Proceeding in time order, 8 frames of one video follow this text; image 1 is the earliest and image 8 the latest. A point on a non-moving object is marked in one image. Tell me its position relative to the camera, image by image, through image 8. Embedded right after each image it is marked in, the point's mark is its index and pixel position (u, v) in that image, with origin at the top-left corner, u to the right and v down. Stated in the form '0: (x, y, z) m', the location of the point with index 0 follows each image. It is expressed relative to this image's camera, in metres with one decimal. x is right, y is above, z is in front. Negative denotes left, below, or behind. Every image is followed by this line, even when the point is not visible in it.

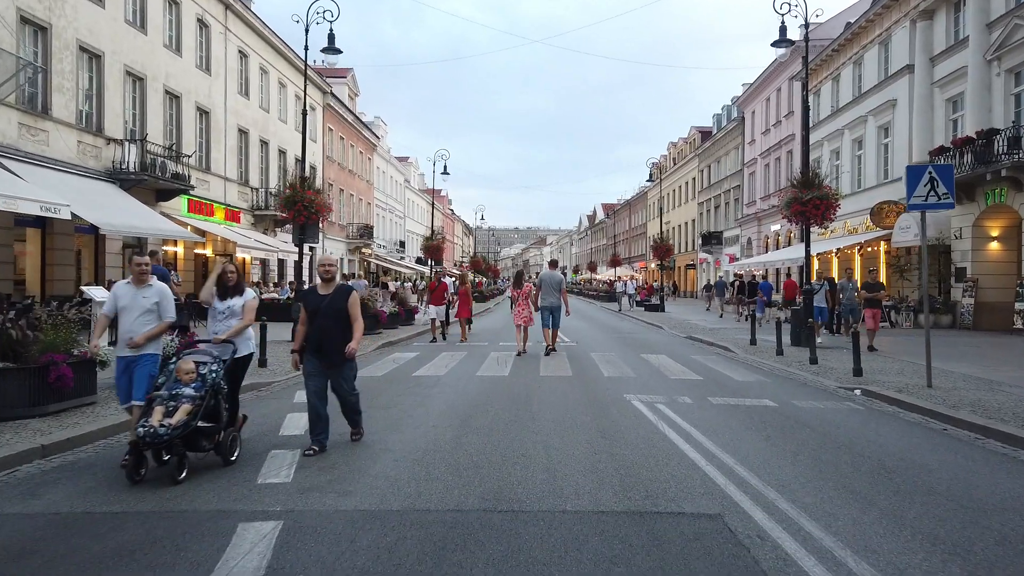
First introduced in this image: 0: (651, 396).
0: (+1.9, -1.5, +10.1) m
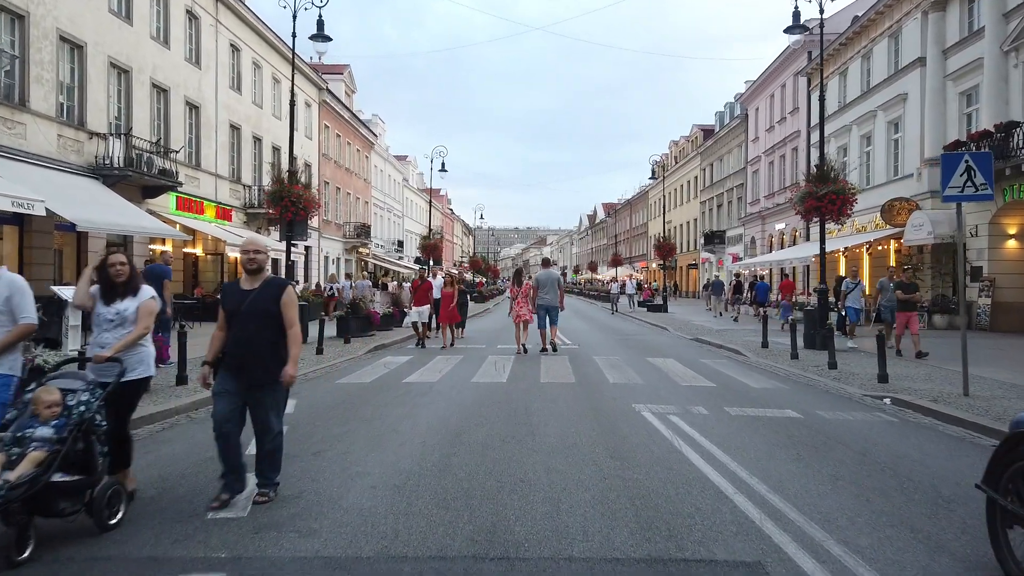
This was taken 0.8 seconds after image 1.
0: (+1.9, -1.5, +9.2) m
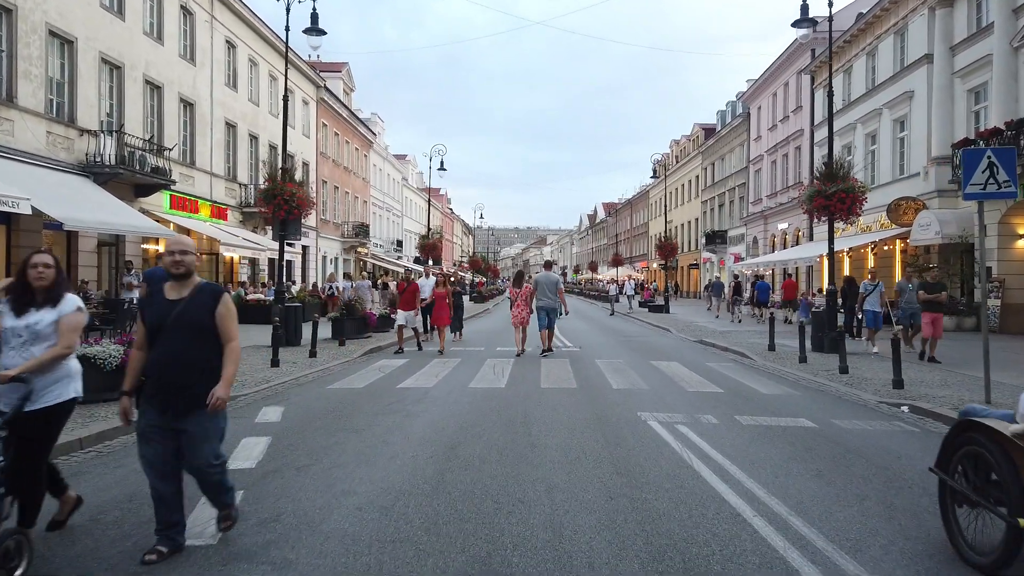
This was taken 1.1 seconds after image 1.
0: (+1.9, -1.5, +8.8) m
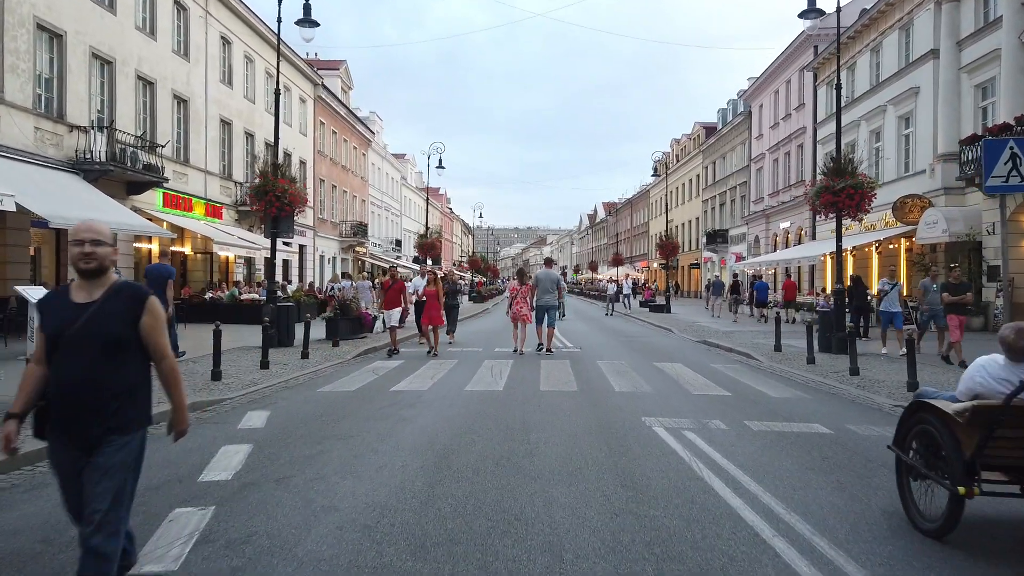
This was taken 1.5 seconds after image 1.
0: (+1.8, -1.5, +8.3) m
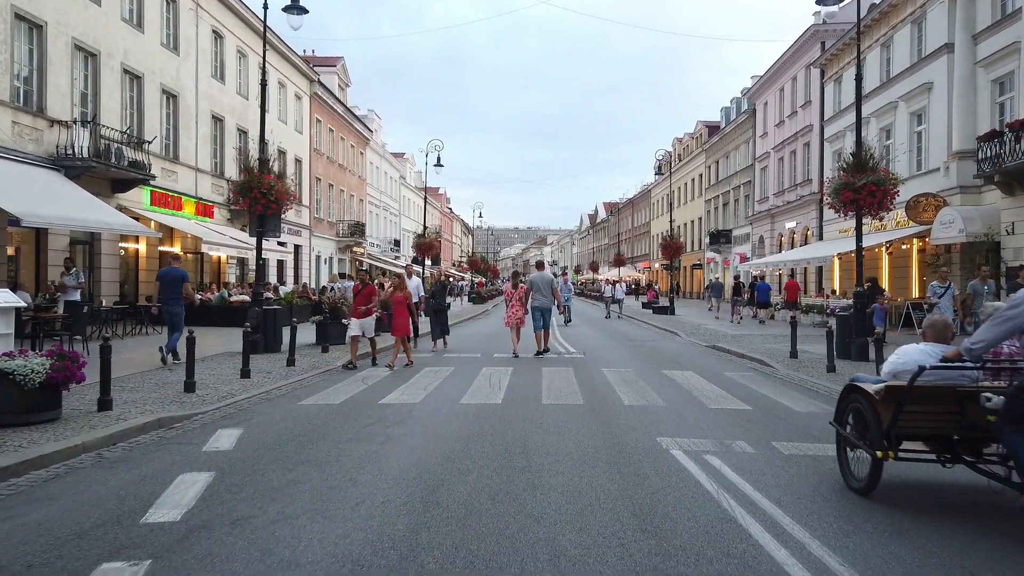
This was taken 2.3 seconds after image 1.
0: (+1.8, -1.5, +7.4) m
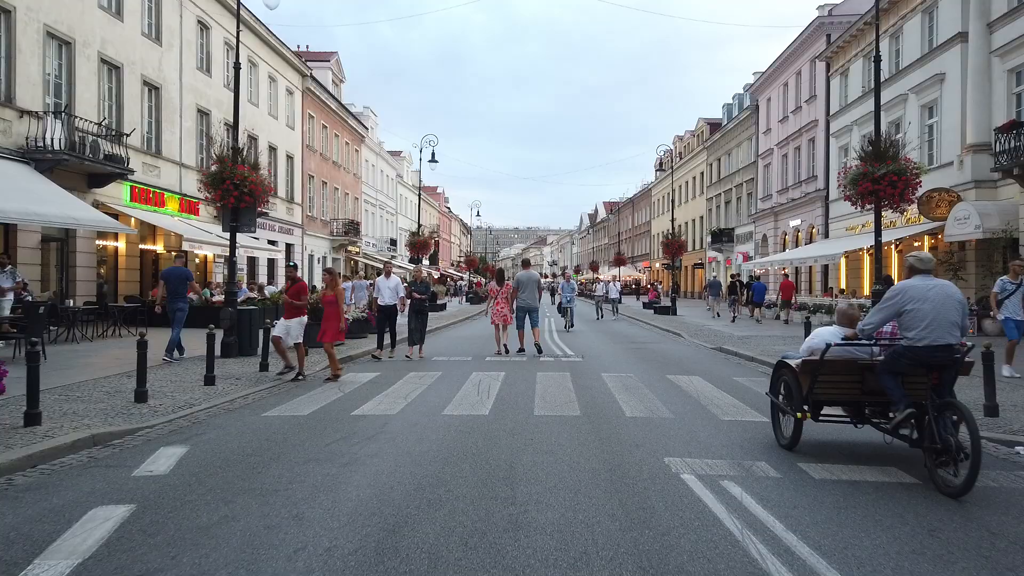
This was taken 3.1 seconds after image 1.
0: (+1.7, -1.5, +6.4) m
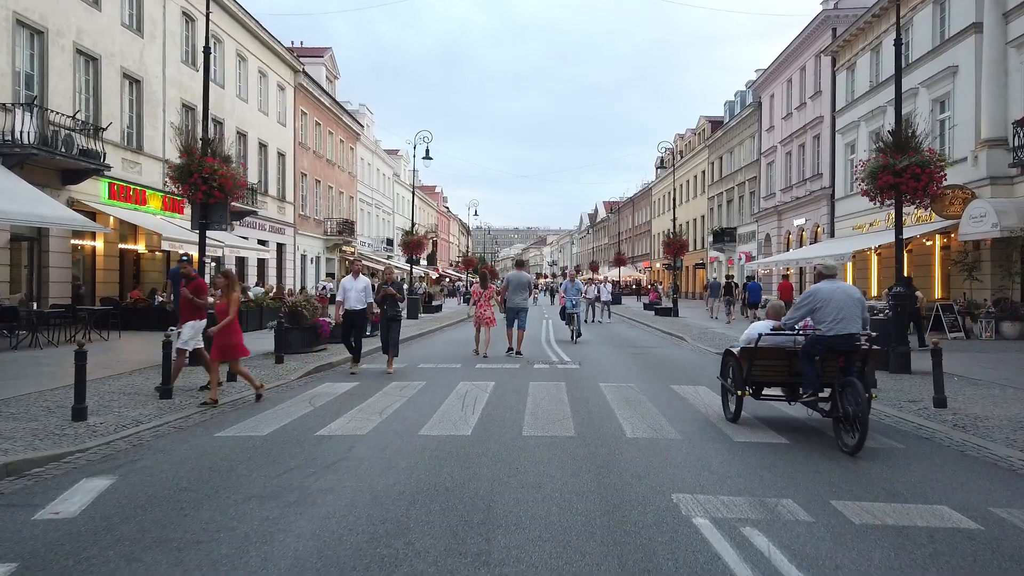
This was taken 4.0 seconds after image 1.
0: (+1.5, -1.5, +5.4) m
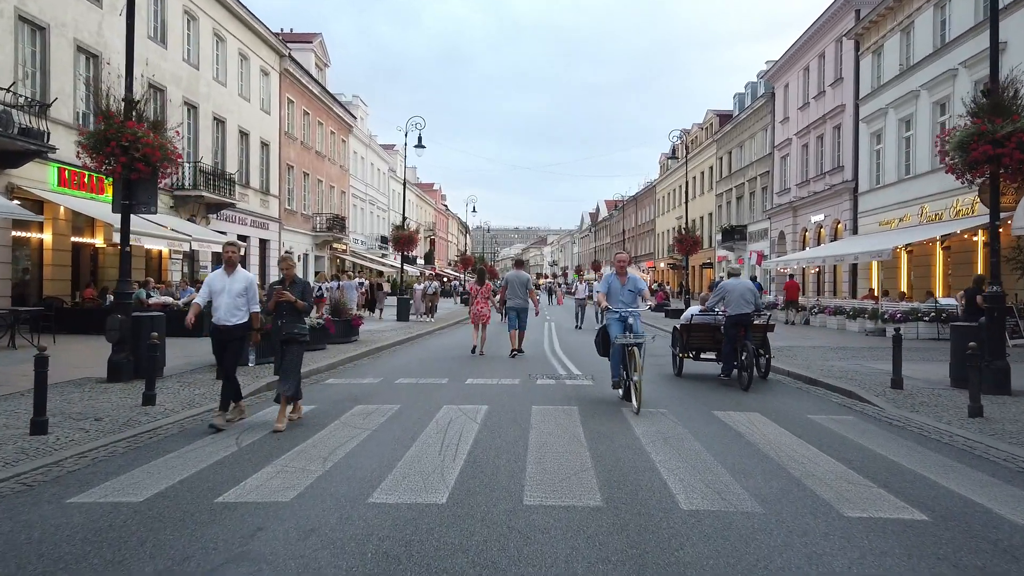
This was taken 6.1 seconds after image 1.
0: (+1.5, -1.5, +2.9) m
